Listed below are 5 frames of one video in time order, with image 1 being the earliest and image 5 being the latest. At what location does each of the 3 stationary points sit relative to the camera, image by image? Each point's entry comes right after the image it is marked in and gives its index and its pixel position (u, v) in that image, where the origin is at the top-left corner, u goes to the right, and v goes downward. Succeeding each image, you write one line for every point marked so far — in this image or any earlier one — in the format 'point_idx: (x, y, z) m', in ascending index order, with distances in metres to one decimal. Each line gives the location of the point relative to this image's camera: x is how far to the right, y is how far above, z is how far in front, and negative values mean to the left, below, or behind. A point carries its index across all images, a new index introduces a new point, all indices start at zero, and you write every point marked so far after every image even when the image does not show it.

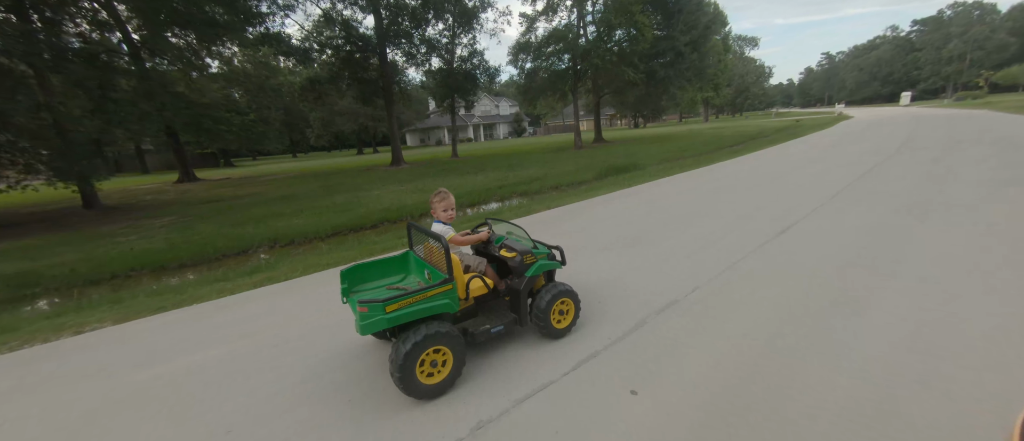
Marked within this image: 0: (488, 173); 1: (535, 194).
0: (-1.2, +1.6, +13.0) m
1: (+0.3, +0.6, +9.9) m
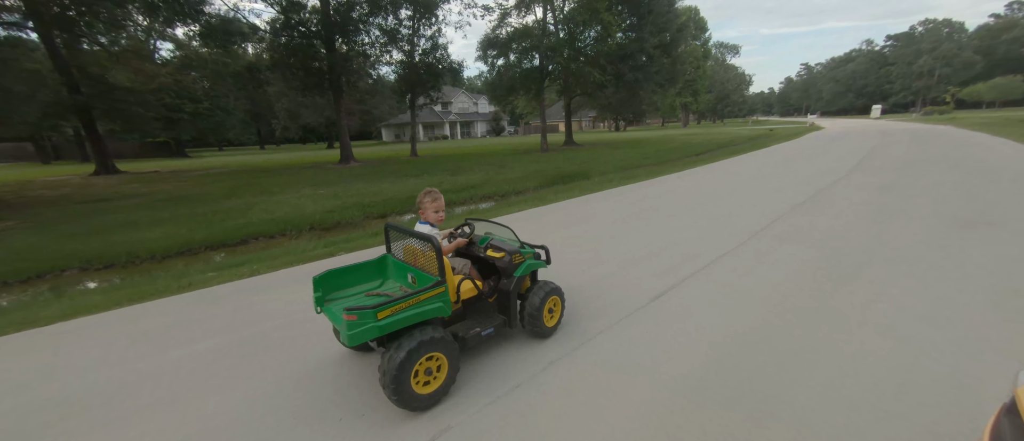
0: (-2.0, +1.6, +12.7) m
1: (-0.4, +0.6, +9.7) m
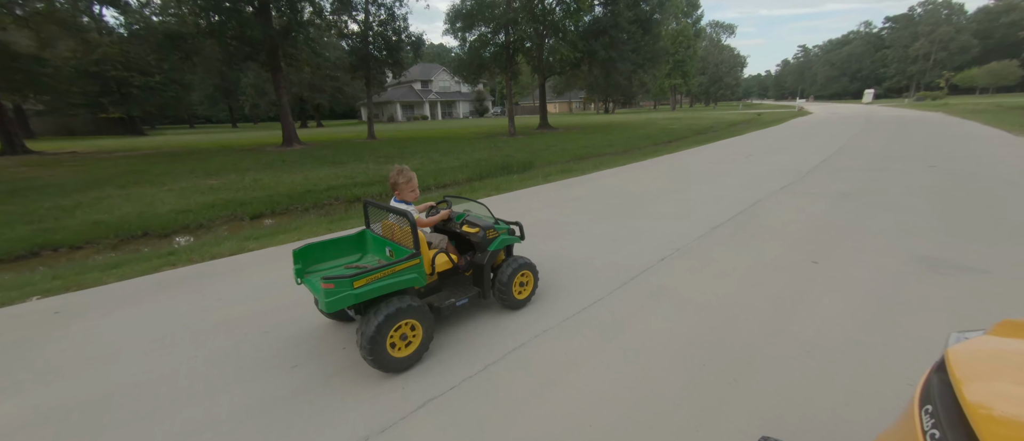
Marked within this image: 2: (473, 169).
0: (-2.5, +2.1, +12.3) m
1: (-0.9, +1.0, +9.4) m
2: (-1.1, +1.5, +11.3) m
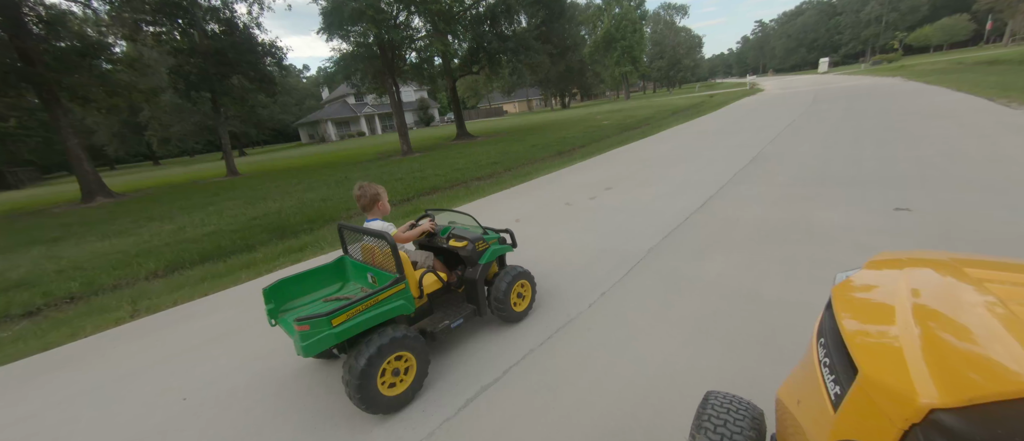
0: (-3.9, +1.5, +11.4) m
1: (-2.1, +0.5, +8.6) m
2: (-2.4, +1.0, +10.5) m
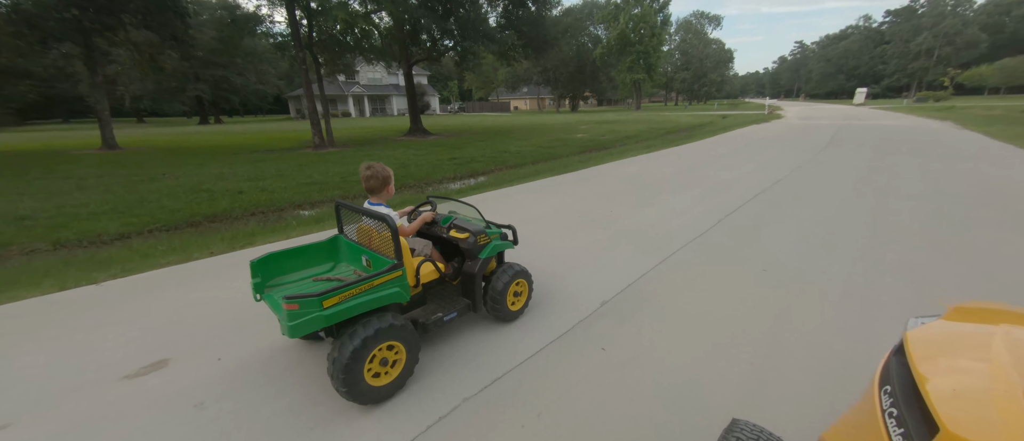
0: (-4.0, +1.8, +10.8) m
1: (-2.4, +0.6, +7.9) m
2: (-2.6, +1.1, +9.8) m
